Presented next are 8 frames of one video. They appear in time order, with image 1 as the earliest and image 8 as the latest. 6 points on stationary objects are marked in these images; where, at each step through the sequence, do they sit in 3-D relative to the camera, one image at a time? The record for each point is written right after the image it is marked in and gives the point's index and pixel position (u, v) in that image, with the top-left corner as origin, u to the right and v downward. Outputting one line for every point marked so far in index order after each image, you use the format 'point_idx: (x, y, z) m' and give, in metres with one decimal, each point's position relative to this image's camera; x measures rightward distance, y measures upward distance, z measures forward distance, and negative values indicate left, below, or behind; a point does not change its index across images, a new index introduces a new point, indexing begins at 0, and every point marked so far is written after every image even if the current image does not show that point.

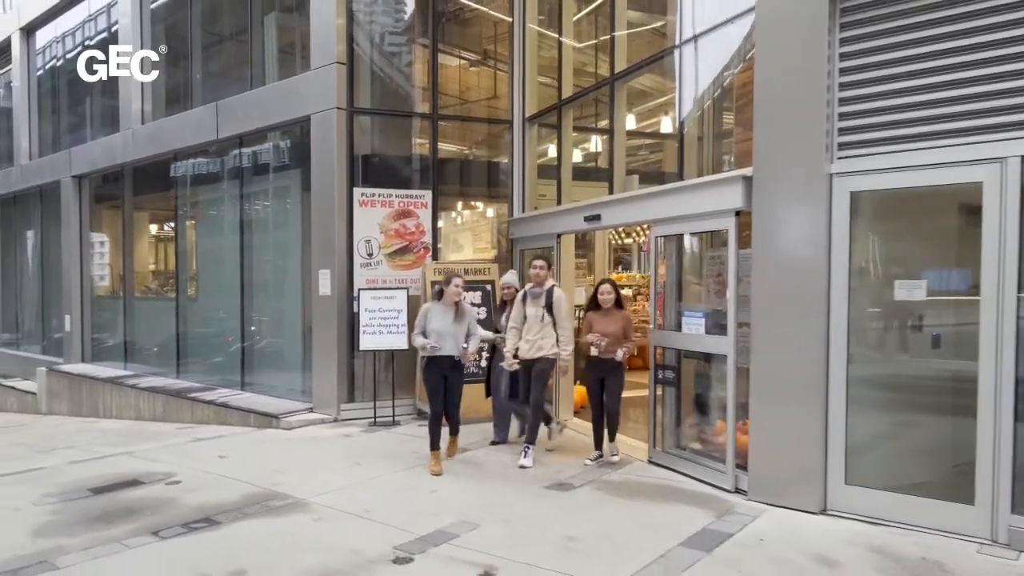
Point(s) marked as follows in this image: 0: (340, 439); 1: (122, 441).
0: (-2.0, -1.7, +8.2) m
1: (-4.9, -1.9, +9.0) m
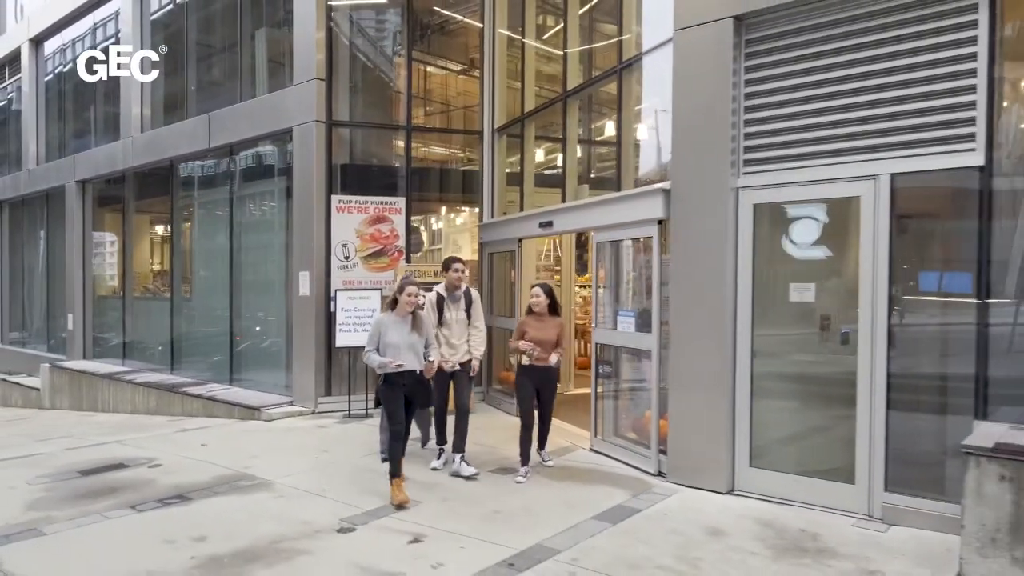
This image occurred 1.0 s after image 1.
0: (-2.5, -1.7, +8.8) m
1: (-5.4, -1.9, +9.6) m
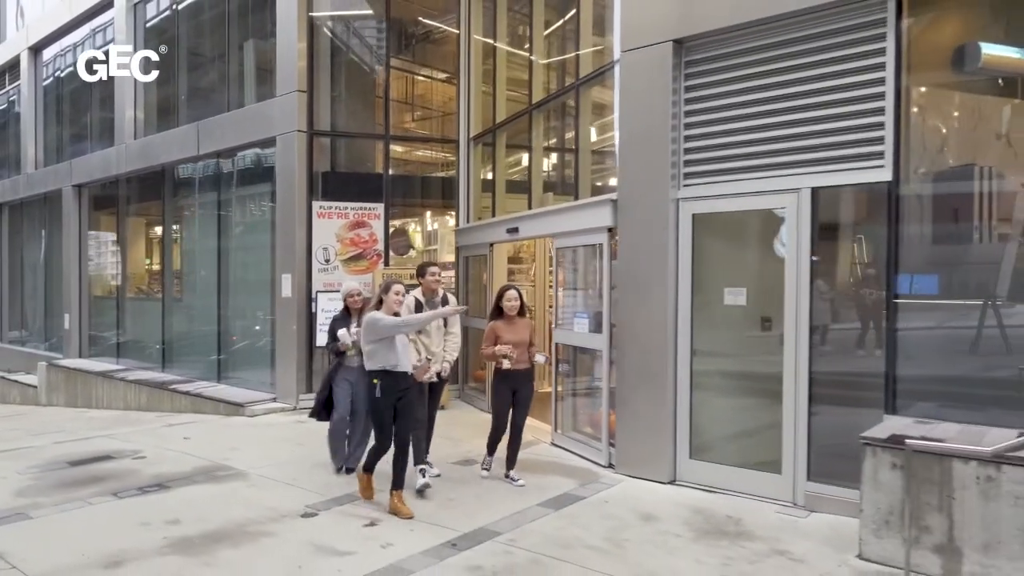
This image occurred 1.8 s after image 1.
0: (-2.8, -1.8, +9.3) m
1: (-5.7, -2.0, +10.1) m
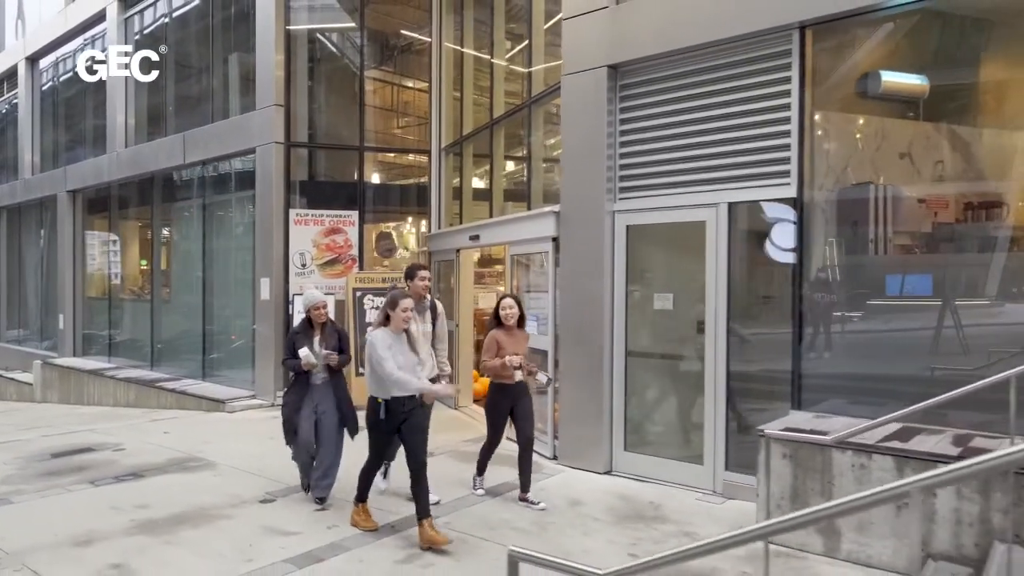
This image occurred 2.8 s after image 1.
0: (-3.3, -1.8, +9.8) m
1: (-6.2, -2.0, +10.6) m
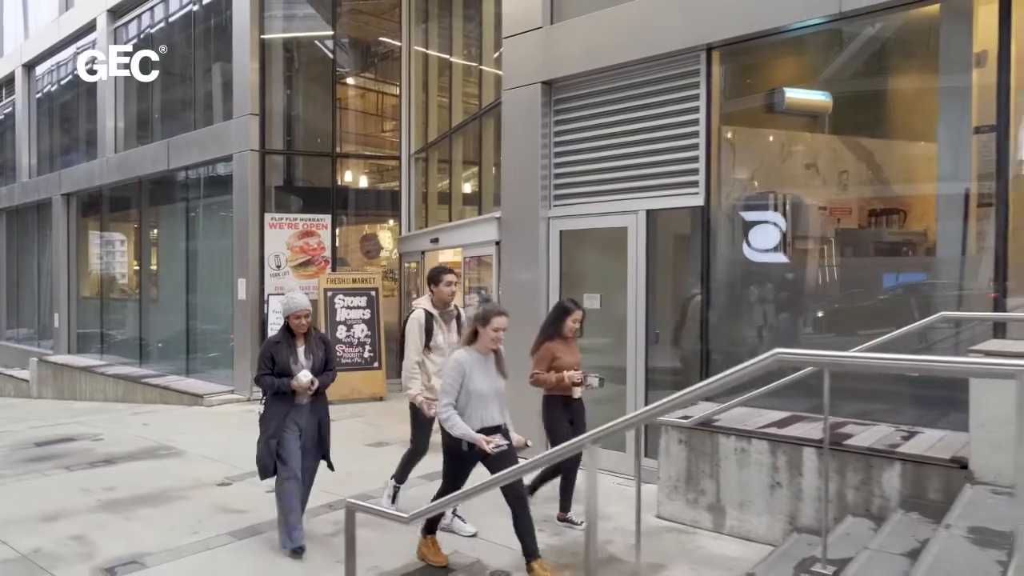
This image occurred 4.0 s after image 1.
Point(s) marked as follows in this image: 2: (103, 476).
0: (-3.9, -1.8, +10.4) m
1: (-6.8, -2.0, +11.2) m
2: (-4.0, -1.8, +6.9) m
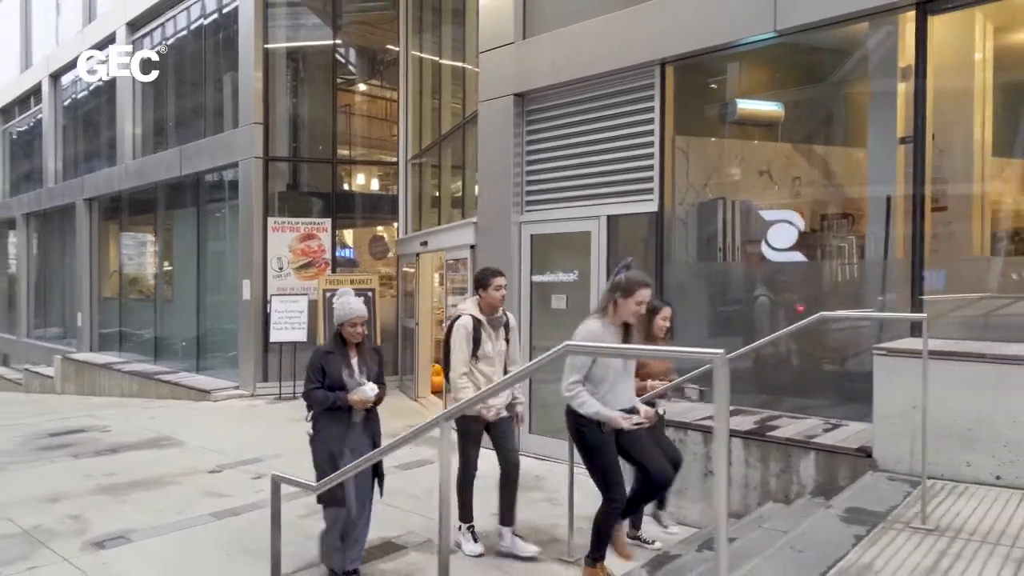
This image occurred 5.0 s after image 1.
0: (-4.1, -1.8, +10.9) m
1: (-7.0, -2.0, +11.9) m
2: (-4.3, -1.9, +7.5) m
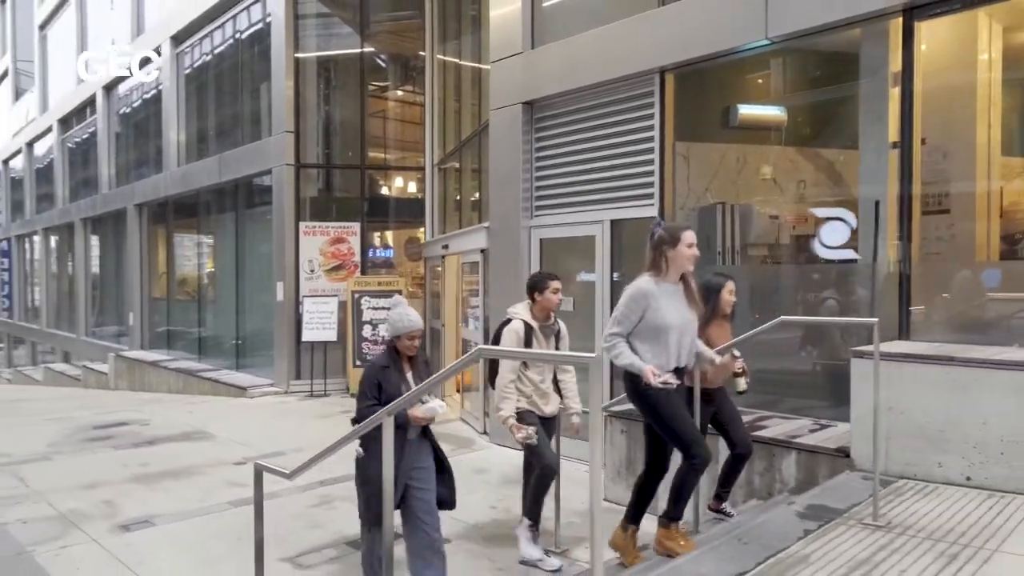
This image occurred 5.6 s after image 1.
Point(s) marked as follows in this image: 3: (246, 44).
0: (-3.8, -1.9, +11.4) m
1: (-6.6, -2.0, +12.6) m
2: (-4.2, -1.9, +8.0) m
3: (-5.5, +5.1, +14.9) m
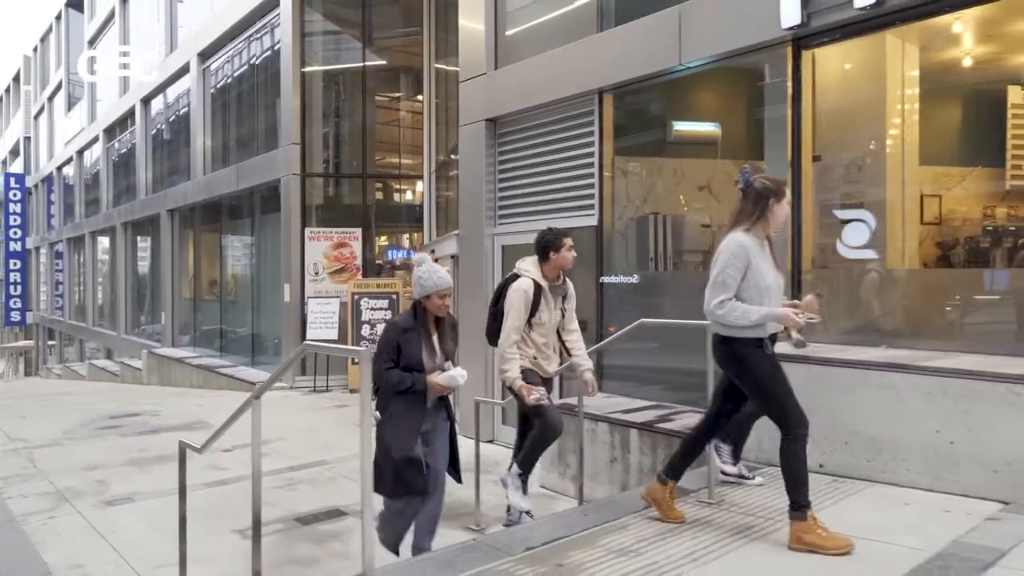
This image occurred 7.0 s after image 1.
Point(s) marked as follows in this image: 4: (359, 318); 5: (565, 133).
0: (-4.0, -1.9, +12.3) m
1: (-6.7, -2.1, +13.6) m
2: (-4.6, -1.9, +8.9) m
3: (-5.5, +5.0, +15.8) m
4: (-2.7, -0.5, +12.8) m
5: (+0.6, +1.7, +7.9) m
